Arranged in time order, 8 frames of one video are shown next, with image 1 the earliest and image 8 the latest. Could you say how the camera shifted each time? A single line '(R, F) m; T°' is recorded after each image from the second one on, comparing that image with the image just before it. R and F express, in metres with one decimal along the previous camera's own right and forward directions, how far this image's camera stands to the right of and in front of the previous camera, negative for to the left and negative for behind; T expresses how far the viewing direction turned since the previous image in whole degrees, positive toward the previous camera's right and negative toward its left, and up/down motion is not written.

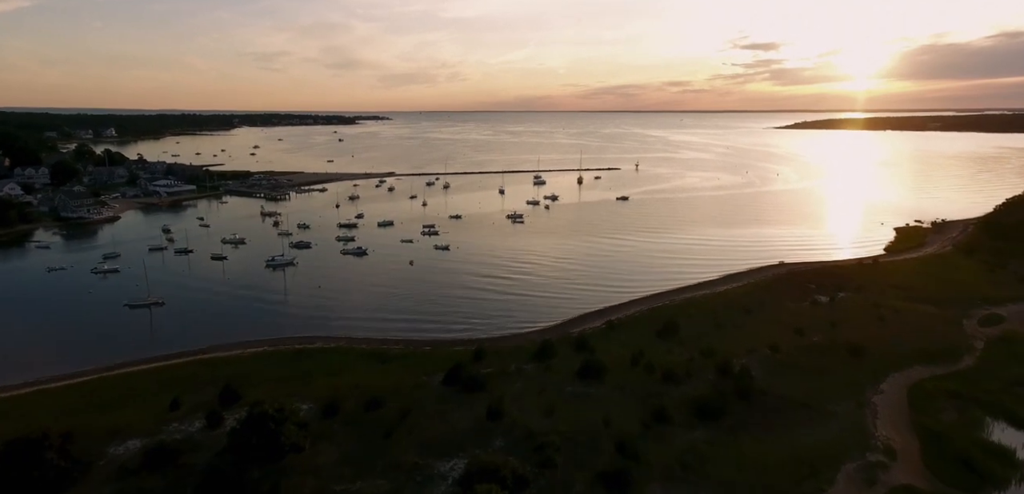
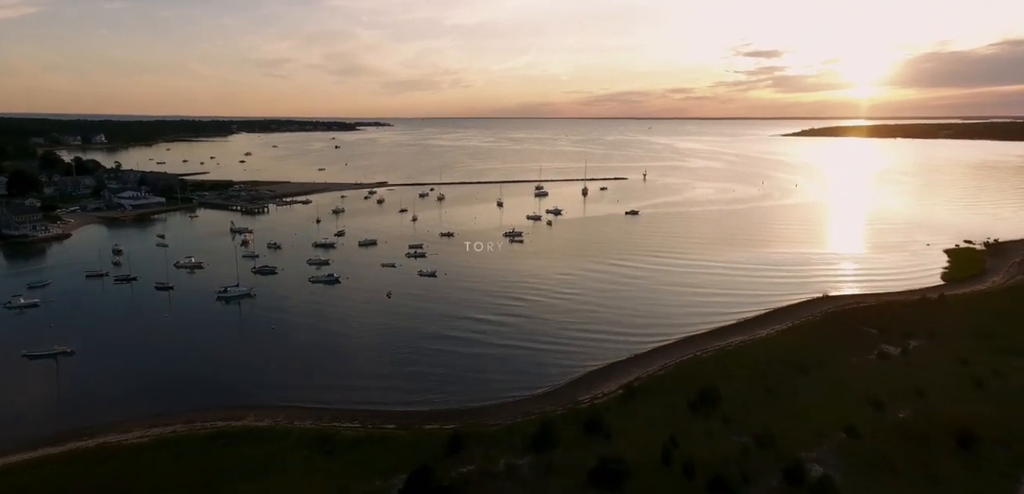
(+0.2, +2.7) m; 0°
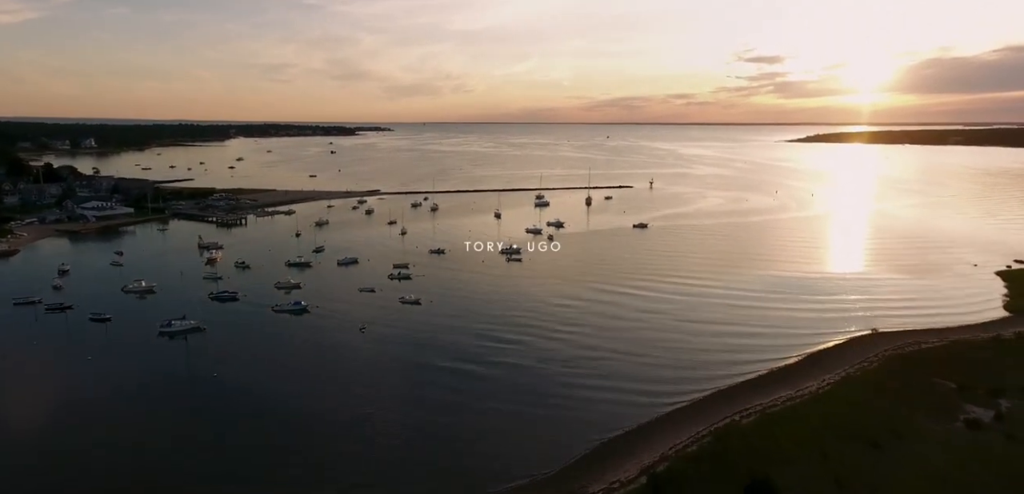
(+0.1, +2.3) m; 0°
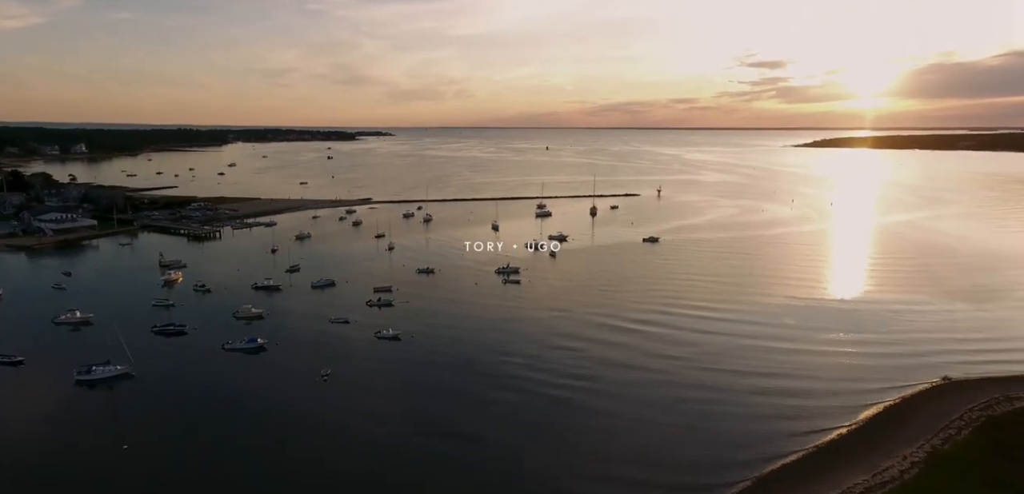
(+0.1, +2.3) m; 0°
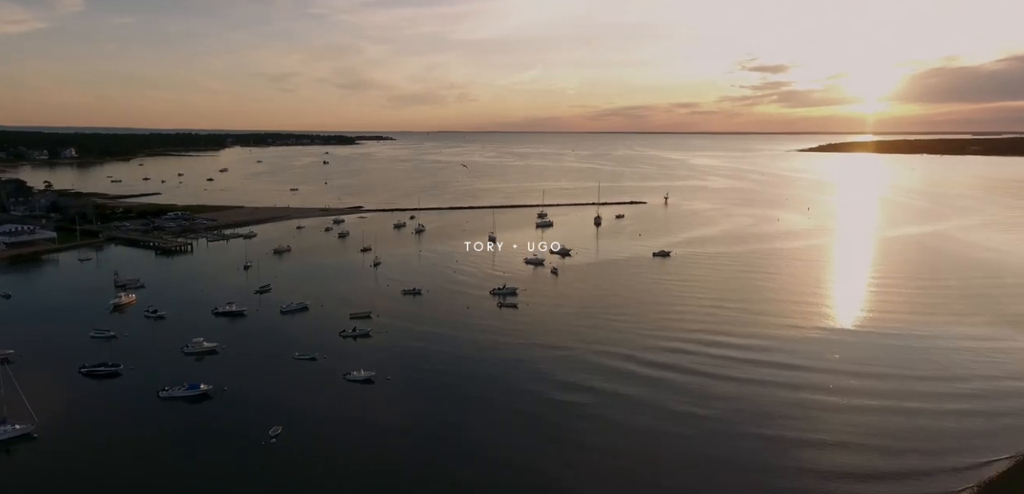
(+0.1, +2.0) m; 0°
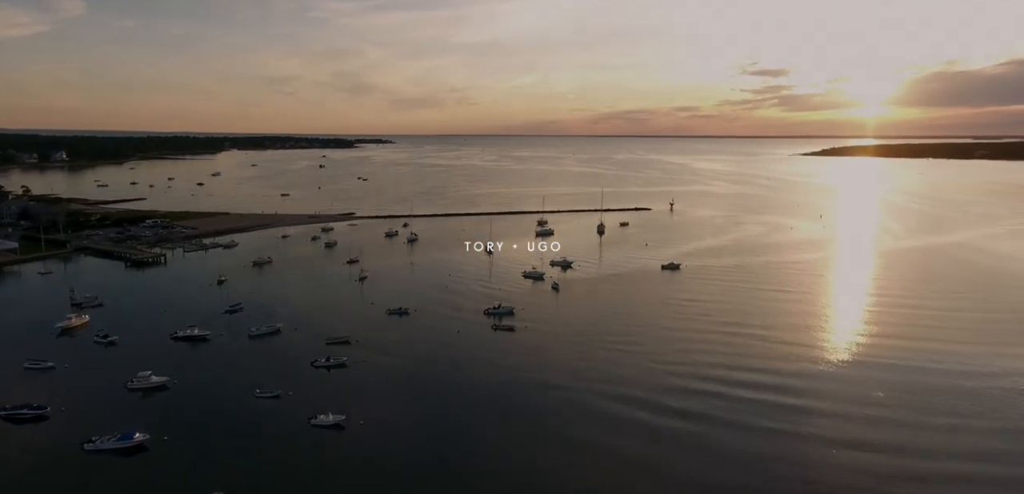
(+0.1, +1.6) m; 0°
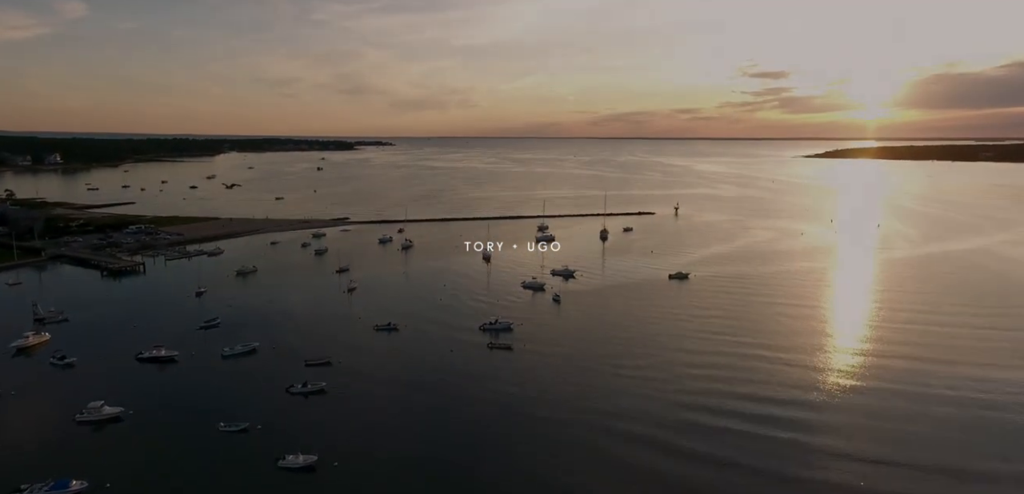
(+0.1, +1.1) m; 0°
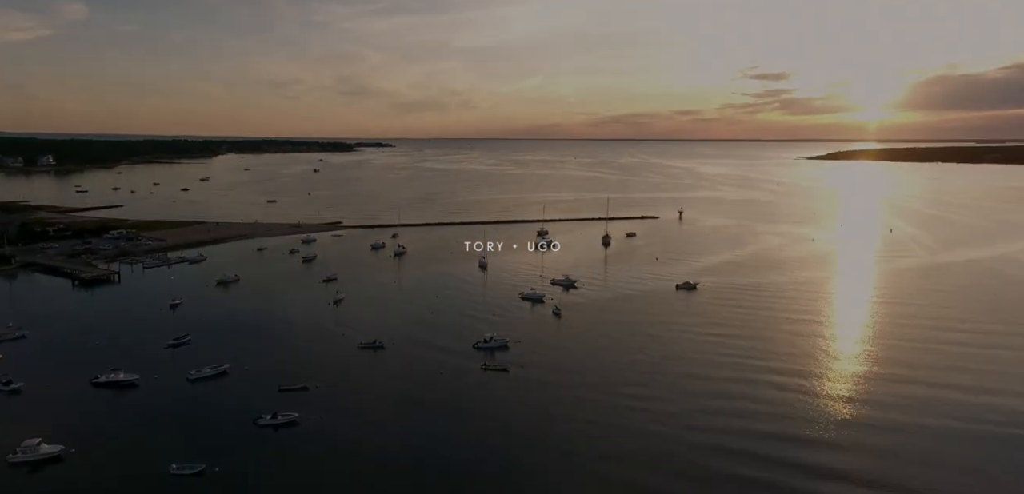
(+0.1, +1.1) m; 0°
